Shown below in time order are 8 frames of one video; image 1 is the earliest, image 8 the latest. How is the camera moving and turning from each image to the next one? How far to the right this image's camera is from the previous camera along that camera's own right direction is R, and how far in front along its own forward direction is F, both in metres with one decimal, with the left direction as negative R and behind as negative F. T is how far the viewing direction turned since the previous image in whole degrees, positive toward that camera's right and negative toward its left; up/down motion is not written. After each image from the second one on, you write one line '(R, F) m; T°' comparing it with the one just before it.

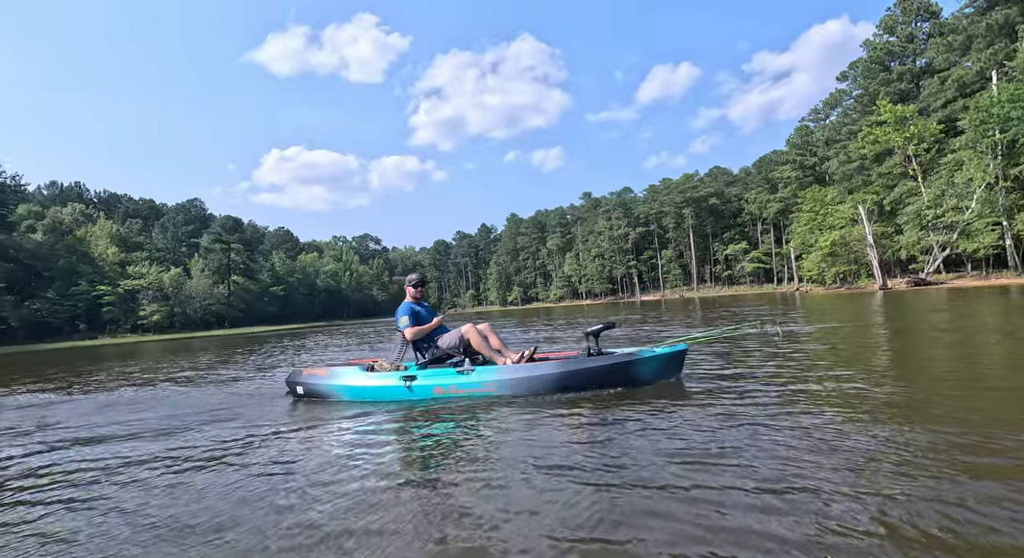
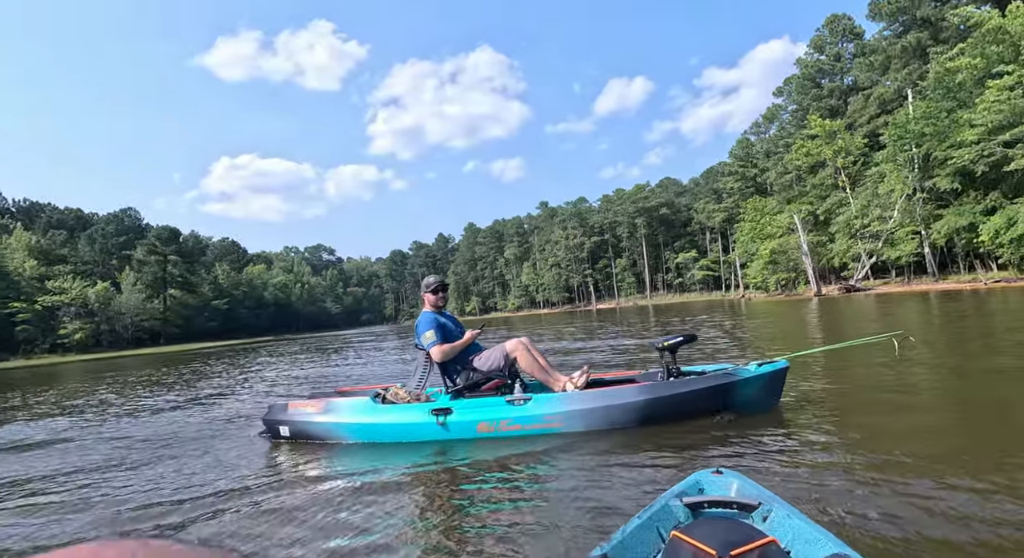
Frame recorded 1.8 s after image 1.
(+0.6, -0.3) m; +4°
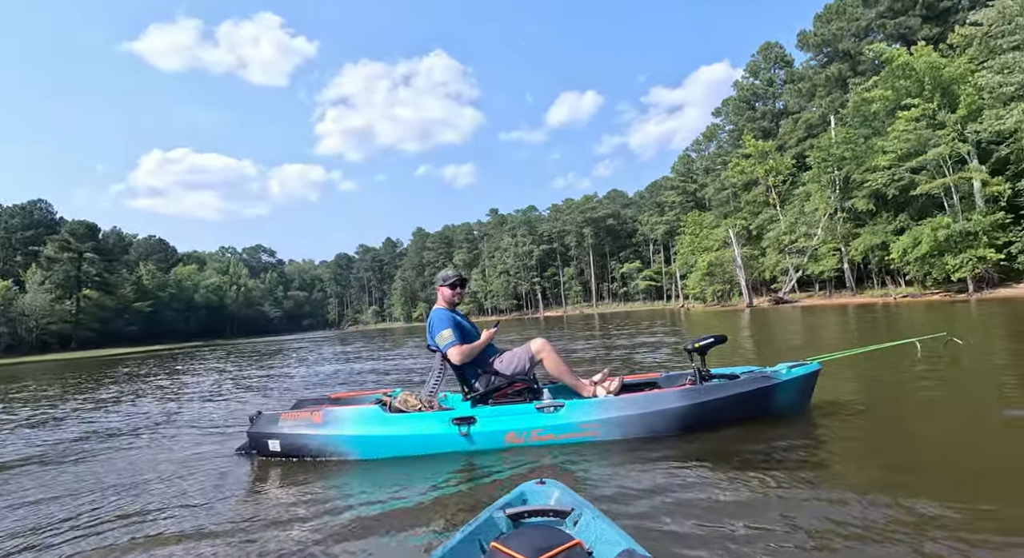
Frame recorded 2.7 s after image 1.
(+0.1, -0.8) m; +5°
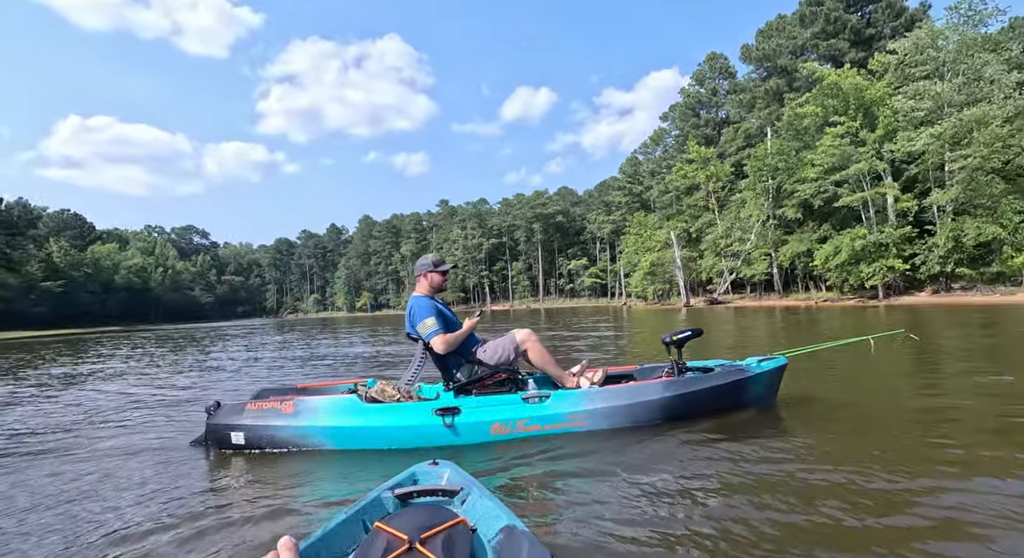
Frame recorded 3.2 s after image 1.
(+0.1, -0.7) m; +5°
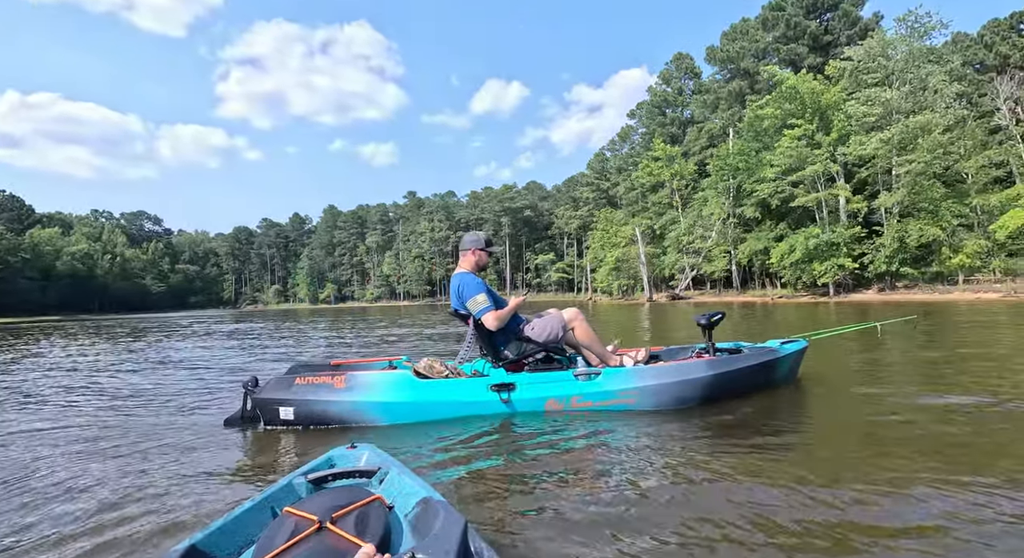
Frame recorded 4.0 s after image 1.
(+0.1, -0.3) m; +3°
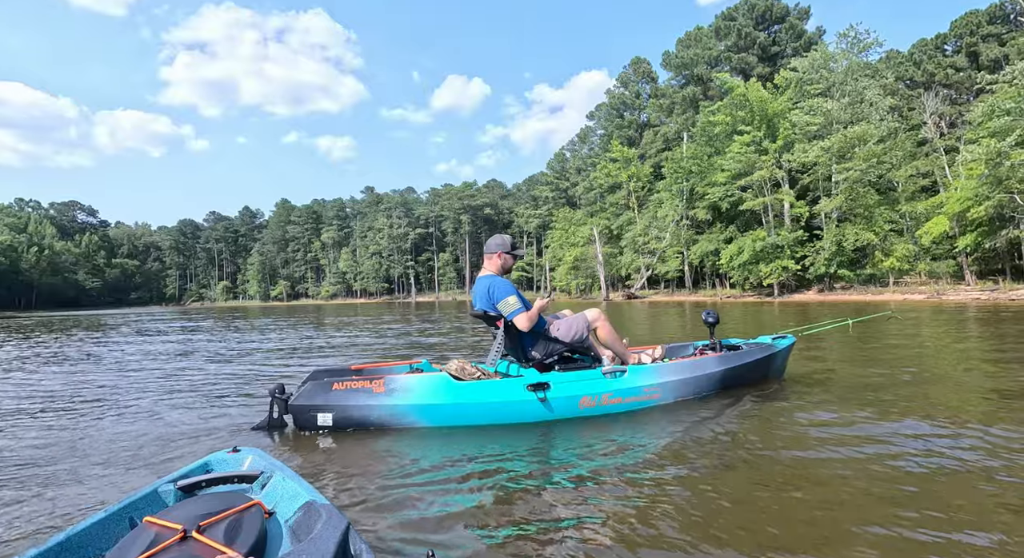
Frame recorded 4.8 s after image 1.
(+0.1, -0.4) m; +4°
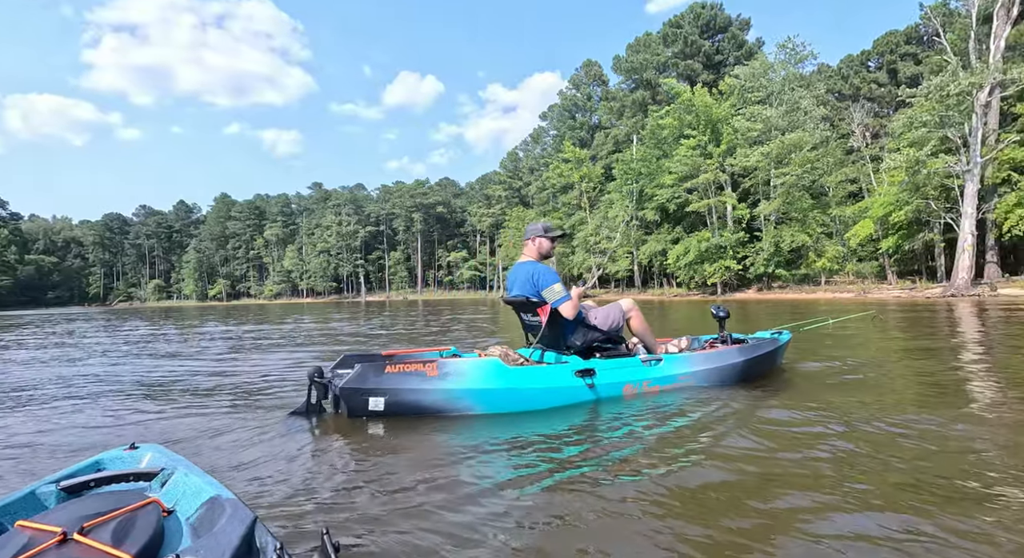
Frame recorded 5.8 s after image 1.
(0.0, -0.4) m; +4°
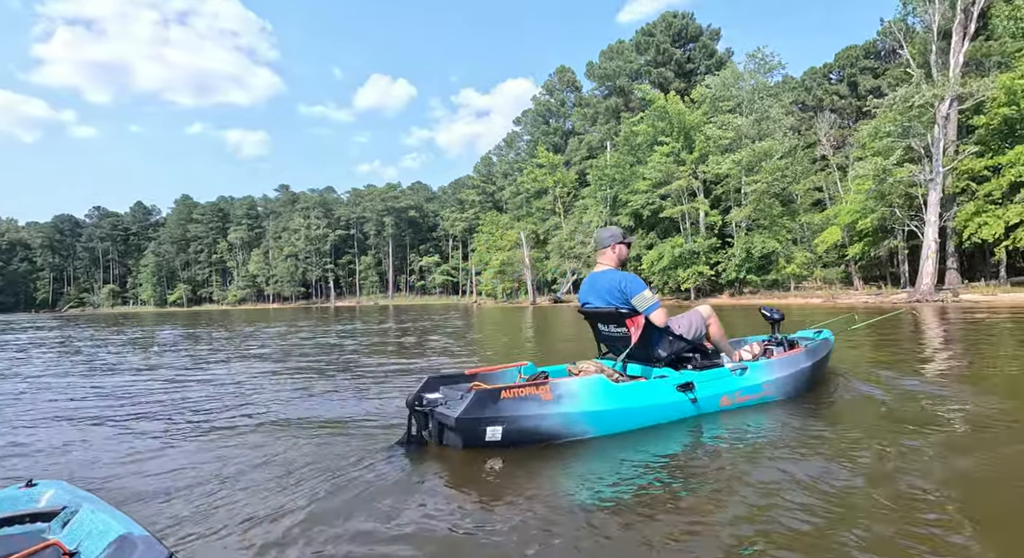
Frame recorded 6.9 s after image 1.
(-0.1, -0.1) m; +2°
